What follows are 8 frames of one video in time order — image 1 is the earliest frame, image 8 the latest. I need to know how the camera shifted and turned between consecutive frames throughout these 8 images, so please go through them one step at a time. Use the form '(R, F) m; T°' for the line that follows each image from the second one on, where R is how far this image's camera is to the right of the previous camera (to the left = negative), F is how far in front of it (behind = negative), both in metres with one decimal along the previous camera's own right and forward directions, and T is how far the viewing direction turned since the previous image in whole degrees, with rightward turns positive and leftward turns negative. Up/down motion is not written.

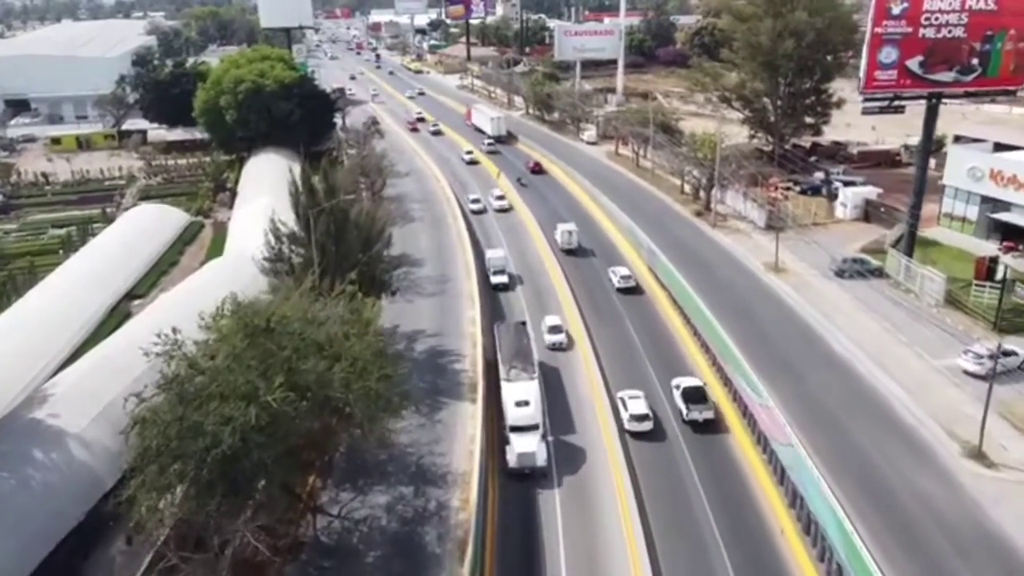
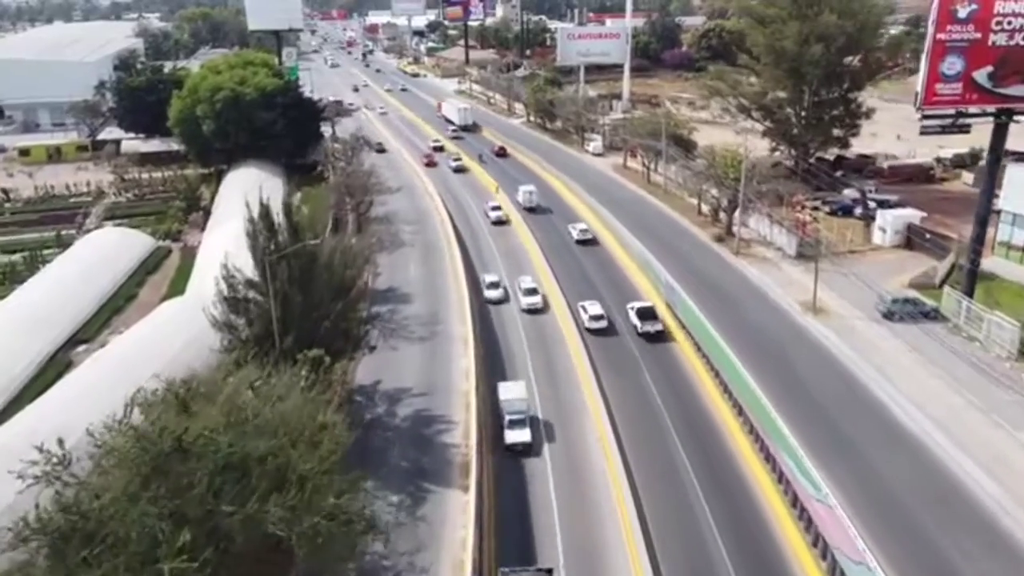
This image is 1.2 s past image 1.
(0.0, +5.3) m; 0°
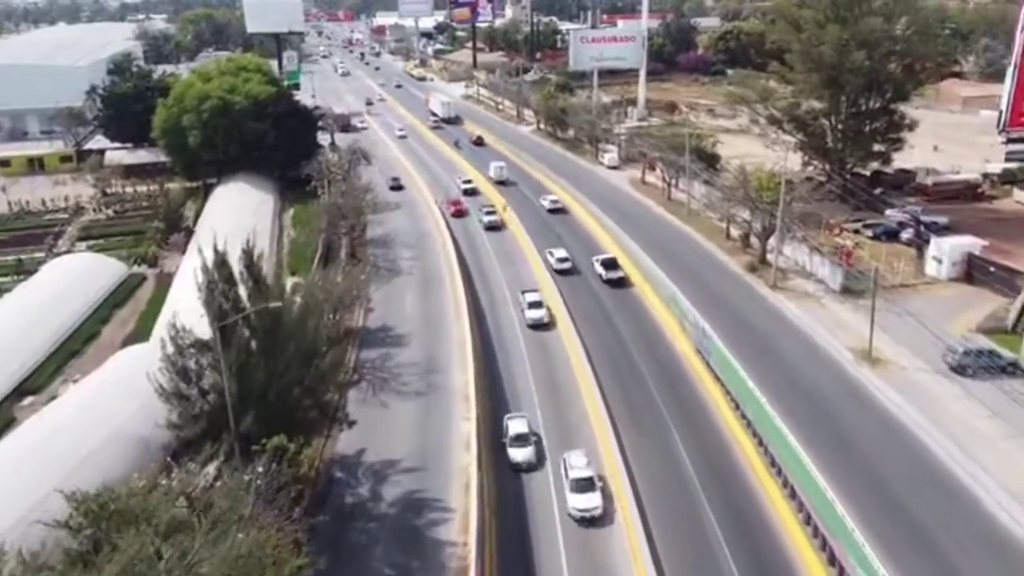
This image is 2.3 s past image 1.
(0.0, +4.8) m; -1°
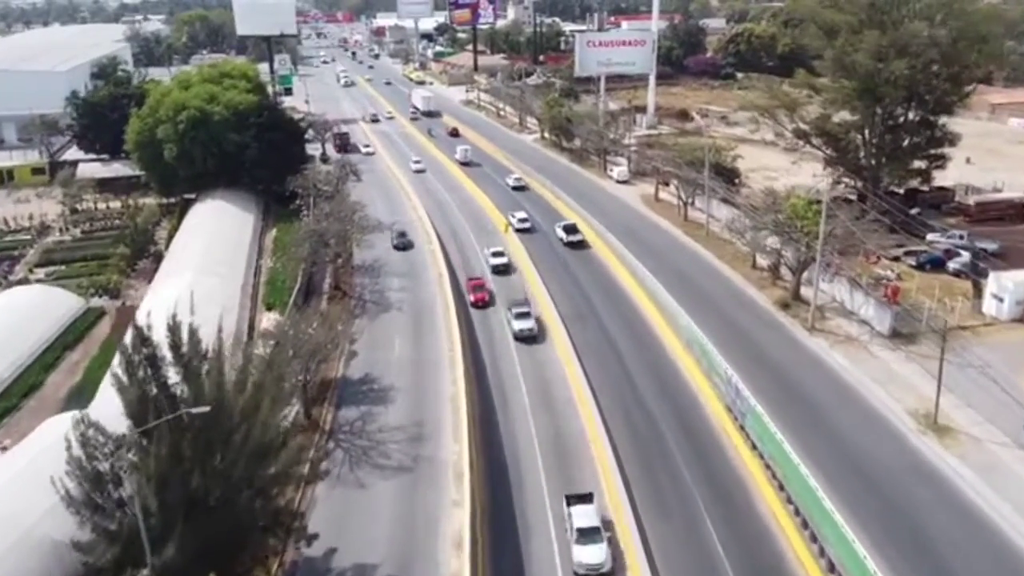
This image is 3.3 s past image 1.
(0.0, +4.8) m; 0°
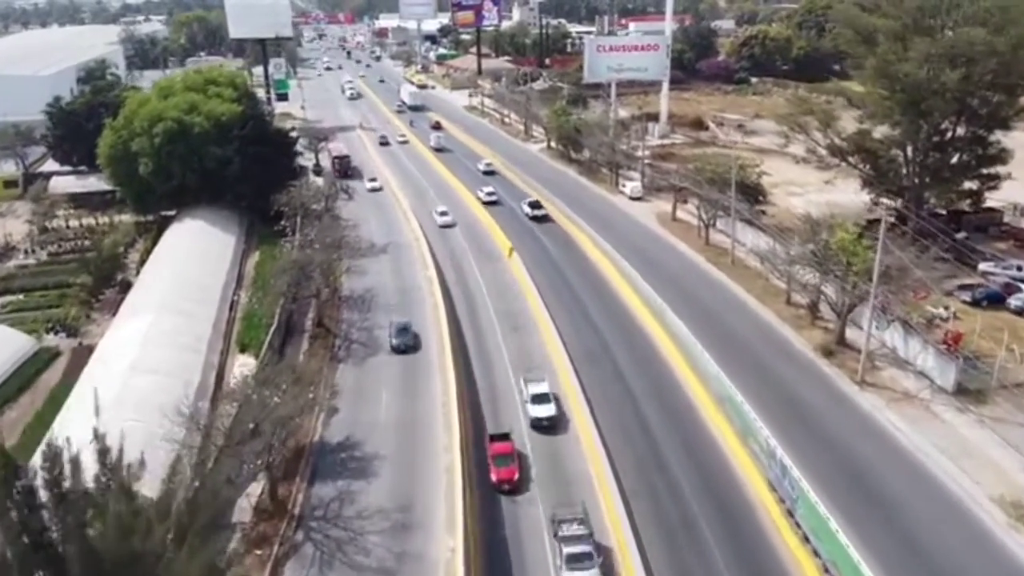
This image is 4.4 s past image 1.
(0.0, +4.6) m; 0°
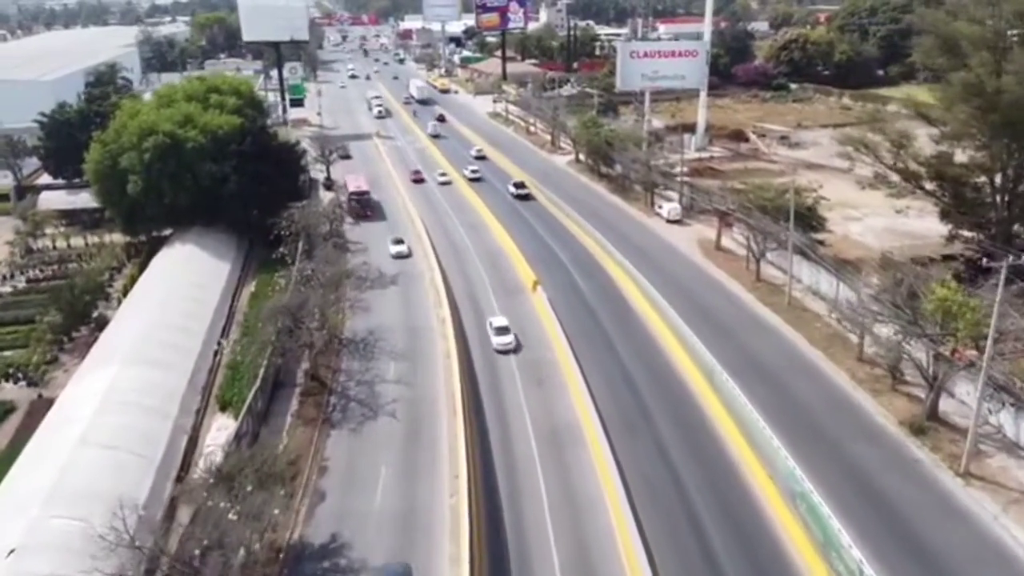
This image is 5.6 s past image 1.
(0.0, +5.3) m; -2°
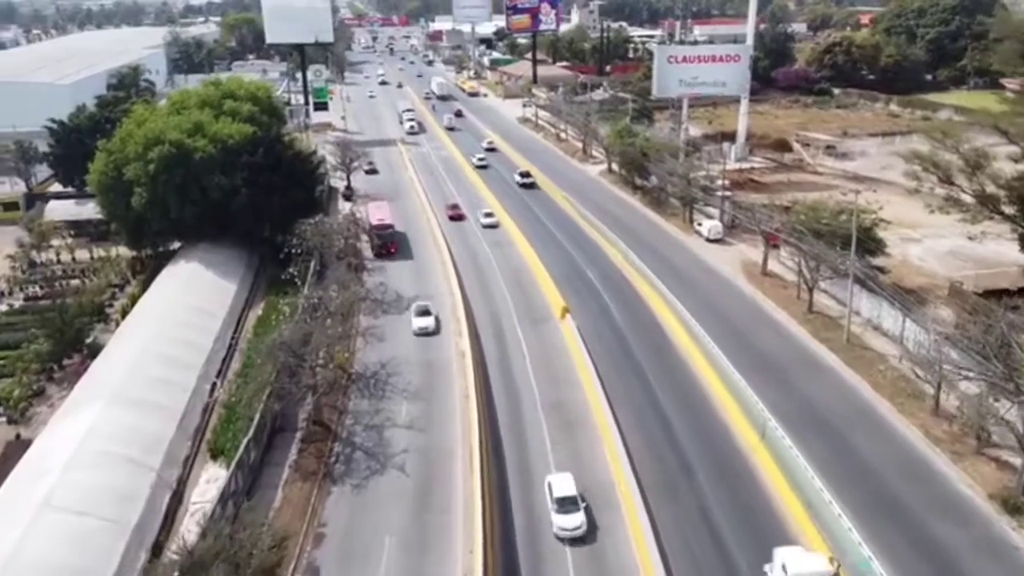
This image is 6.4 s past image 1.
(0.0, +3.5) m; -2°
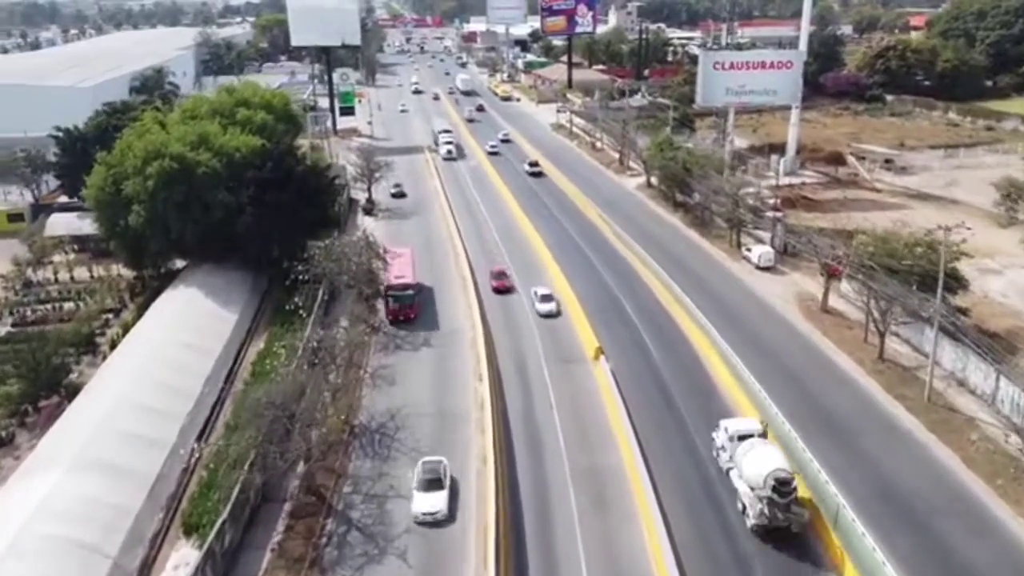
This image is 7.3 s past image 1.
(+0.2, +4.2) m; -2°
